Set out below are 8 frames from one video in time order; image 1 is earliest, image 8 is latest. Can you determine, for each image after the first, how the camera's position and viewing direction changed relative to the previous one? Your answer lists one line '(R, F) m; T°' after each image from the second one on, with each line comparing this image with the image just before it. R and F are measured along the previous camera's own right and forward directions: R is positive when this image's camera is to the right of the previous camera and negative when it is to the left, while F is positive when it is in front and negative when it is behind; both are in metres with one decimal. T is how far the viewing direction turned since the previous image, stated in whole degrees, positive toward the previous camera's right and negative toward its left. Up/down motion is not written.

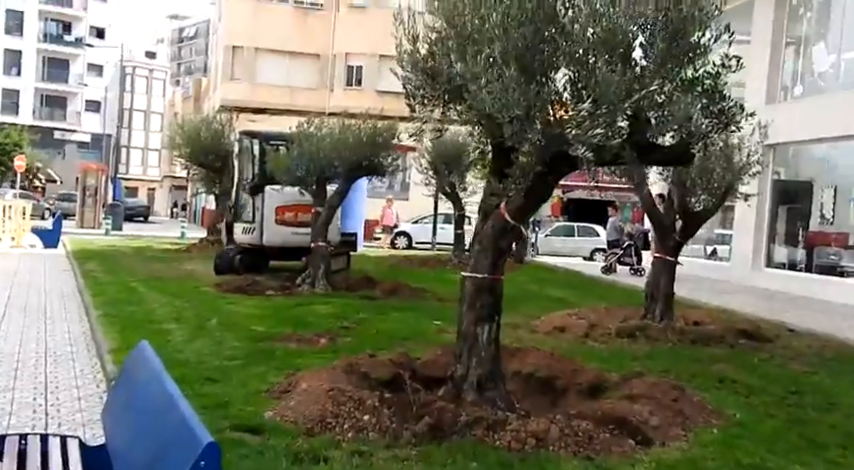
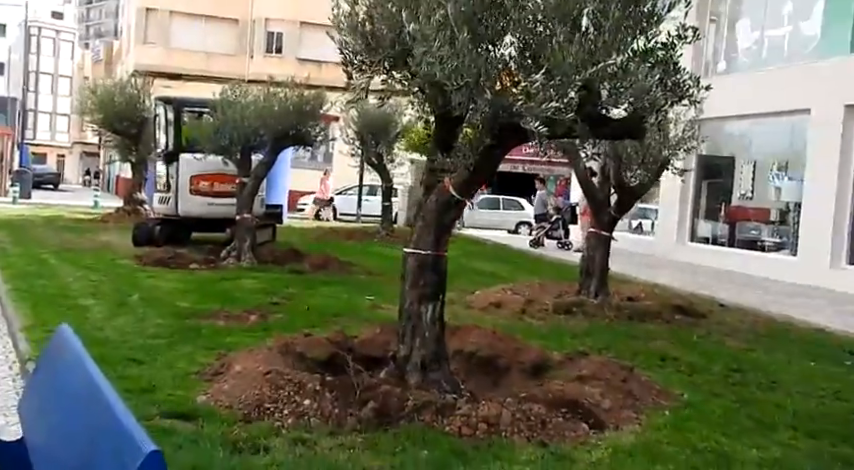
(-0.1, +0.3) m; +6°
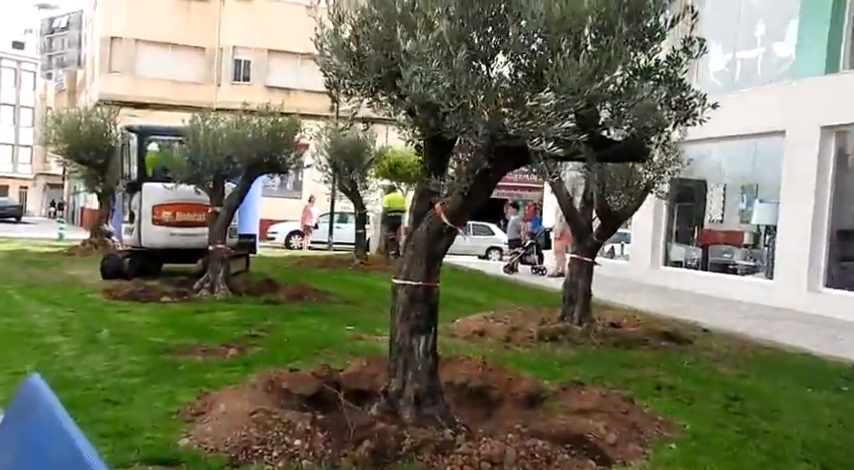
(-0.1, +0.2) m; +2°
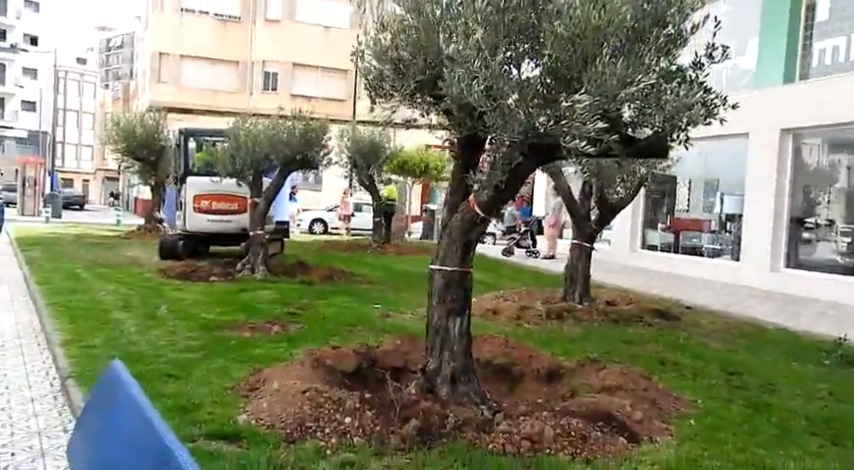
(-0.2, -0.3) m; -1°
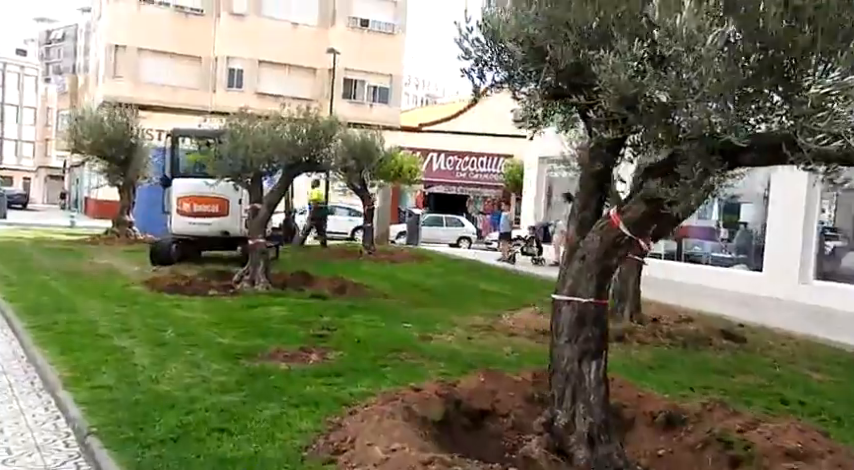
(-0.9, +1.1) m; +3°
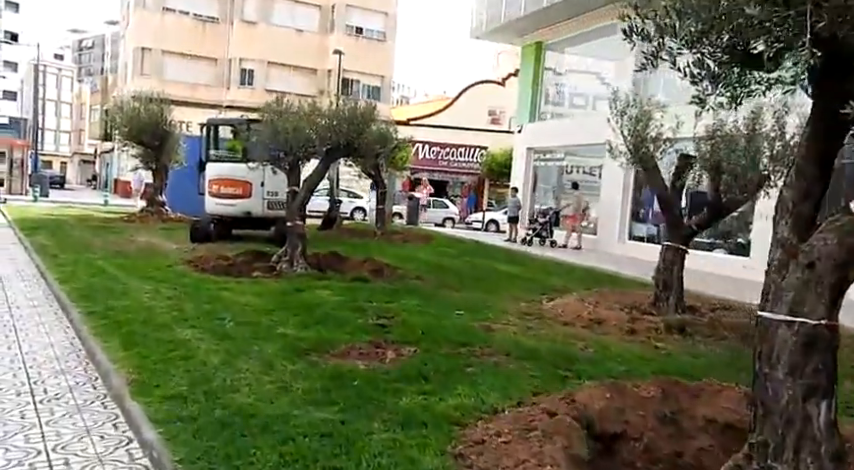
(-0.9, +0.7) m; +1°
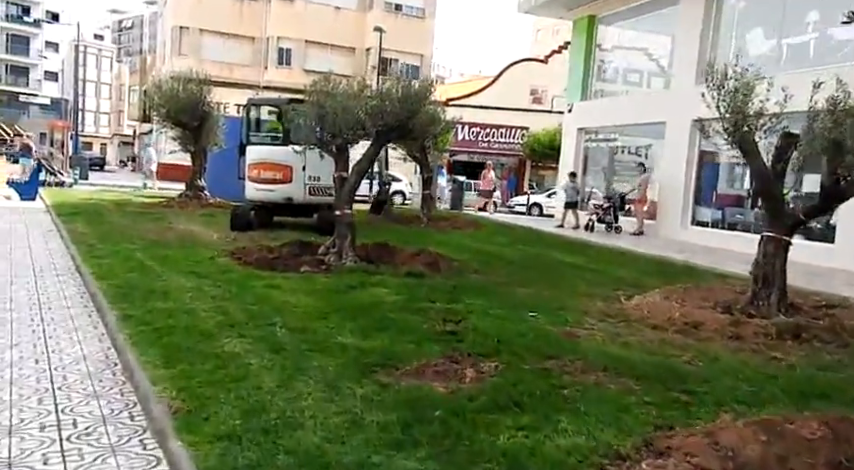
(-0.4, +1.0) m; -2°
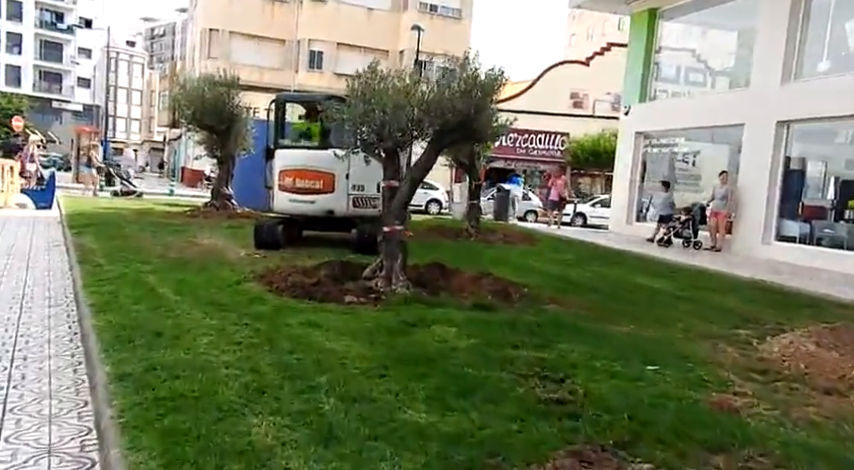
(-0.5, +2.0) m; -2°
